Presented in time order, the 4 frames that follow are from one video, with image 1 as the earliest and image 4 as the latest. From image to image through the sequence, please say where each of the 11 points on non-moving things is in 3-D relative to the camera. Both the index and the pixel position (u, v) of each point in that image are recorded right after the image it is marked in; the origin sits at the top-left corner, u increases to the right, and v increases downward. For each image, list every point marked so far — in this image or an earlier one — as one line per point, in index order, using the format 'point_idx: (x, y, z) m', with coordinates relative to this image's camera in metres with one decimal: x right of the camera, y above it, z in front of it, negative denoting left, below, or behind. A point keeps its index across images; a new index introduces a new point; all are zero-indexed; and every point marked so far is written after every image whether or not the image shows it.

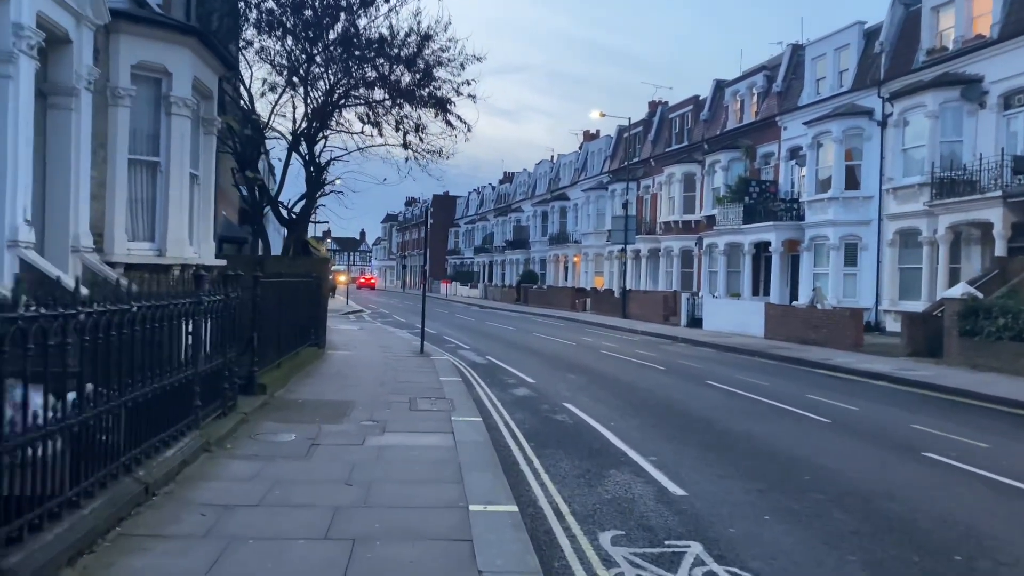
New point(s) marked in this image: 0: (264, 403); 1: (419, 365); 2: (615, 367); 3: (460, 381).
0: (-3.0, -1.4, +10.1) m
1: (-1.9, -1.6, +16.6) m
2: (+2.3, -1.8, +18.5) m
3: (-0.9, -1.6, +14.3) m
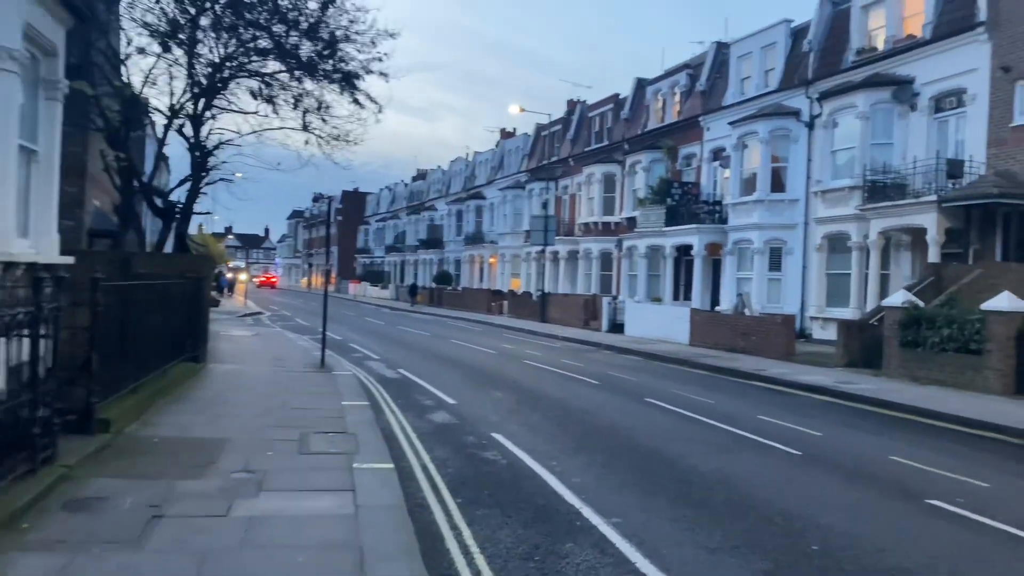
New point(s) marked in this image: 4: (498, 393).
0: (-3.8, -1.5, +7.7) m
1: (-3.3, -1.6, +14.3) m
2: (+0.6, -1.9, +16.6) m
3: (-2.1, -1.7, +12.0) m
4: (-0.2, -1.8, +14.4) m
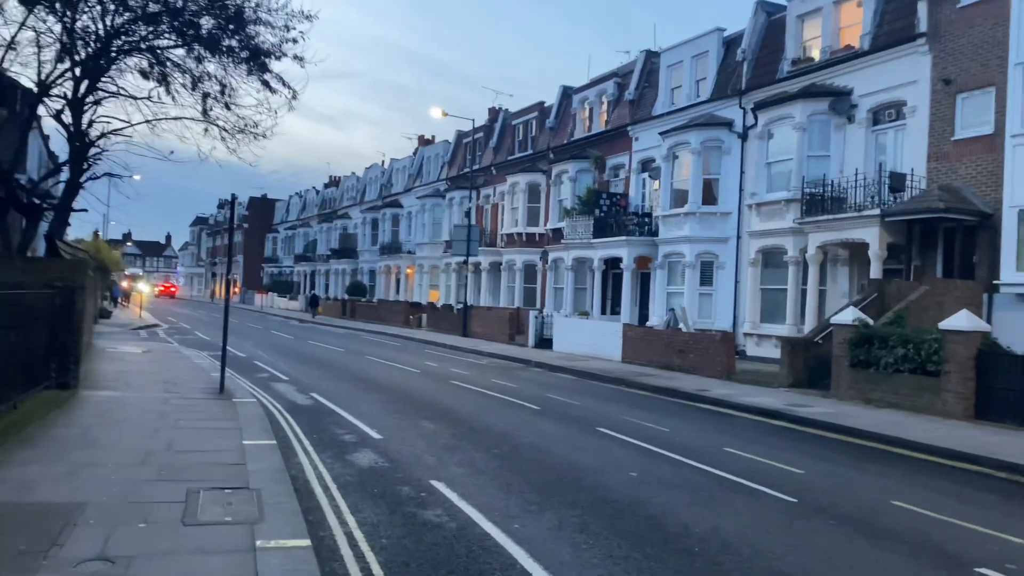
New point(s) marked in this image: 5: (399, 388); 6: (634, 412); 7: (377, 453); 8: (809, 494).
0: (-4.1, -1.6, +5.5) m
1: (-4.3, -1.8, +12.1) m
2: (-0.6, -2.1, +14.8) m
3: (-2.9, -1.9, +10.0) m
4: (-1.3, -2.0, +12.5) m
5: (-2.3, -2.1, +17.2) m
6: (+2.3, -2.4, +15.6) m
7: (-1.6, -2.0, +10.0) m
8: (+3.2, -2.2, +8.9) m
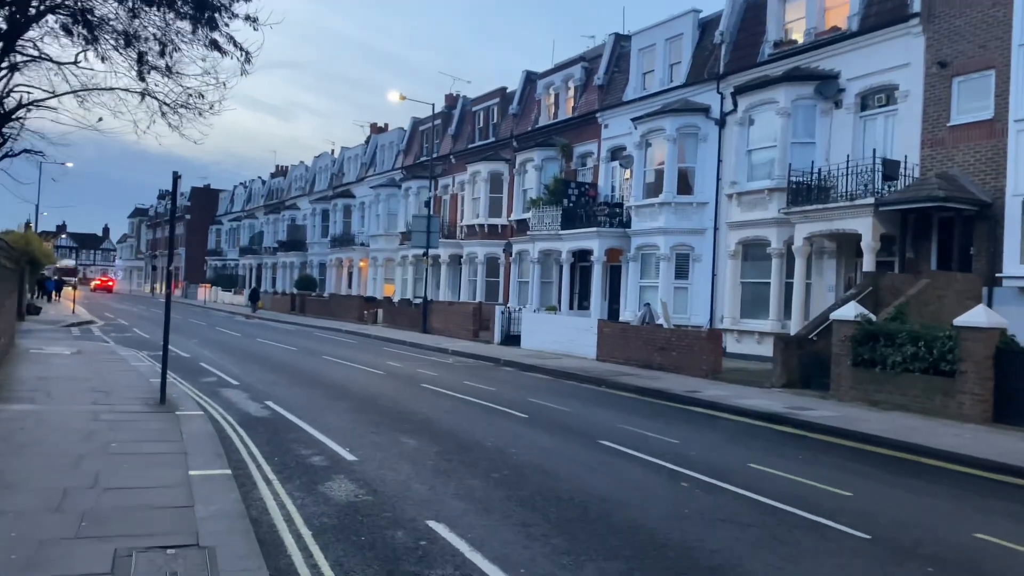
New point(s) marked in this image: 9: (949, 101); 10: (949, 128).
0: (-3.7, -1.5, +3.6) m
1: (-4.4, -1.7, +10.2) m
2: (-0.9, -2.0, +13.2) m
3: (-2.8, -1.8, +8.2) m
4: (-1.3, -2.0, +10.8) m
5: (-2.7, -2.0, +15.4) m
6: (+2.0, -2.2, +14.1) m
7: (-1.6, -1.9, +8.3) m
8: (+3.3, -2.2, +7.5) m
9: (+10.5, +4.5, +19.8) m
10: (+10.4, +3.8, +19.7) m
